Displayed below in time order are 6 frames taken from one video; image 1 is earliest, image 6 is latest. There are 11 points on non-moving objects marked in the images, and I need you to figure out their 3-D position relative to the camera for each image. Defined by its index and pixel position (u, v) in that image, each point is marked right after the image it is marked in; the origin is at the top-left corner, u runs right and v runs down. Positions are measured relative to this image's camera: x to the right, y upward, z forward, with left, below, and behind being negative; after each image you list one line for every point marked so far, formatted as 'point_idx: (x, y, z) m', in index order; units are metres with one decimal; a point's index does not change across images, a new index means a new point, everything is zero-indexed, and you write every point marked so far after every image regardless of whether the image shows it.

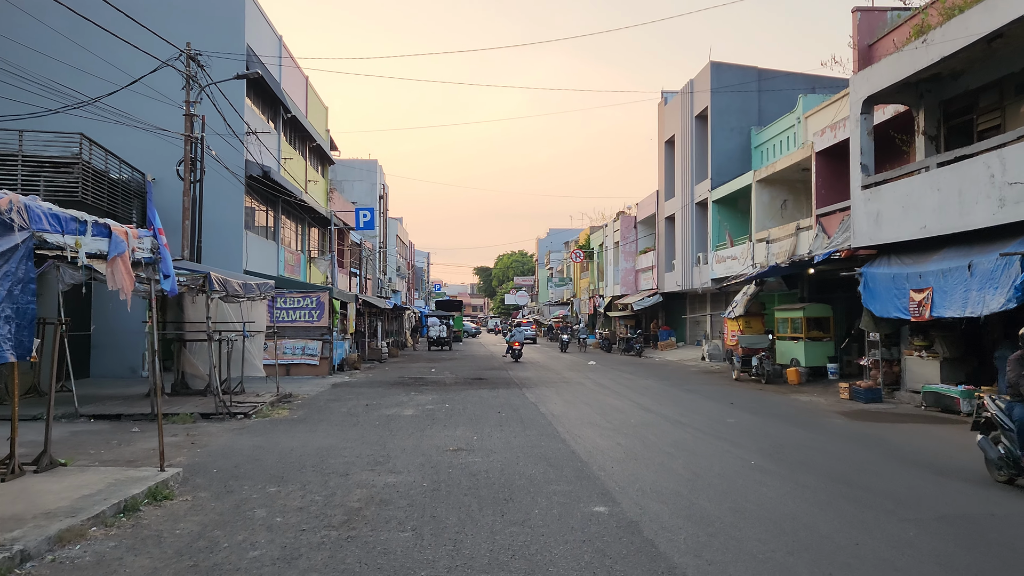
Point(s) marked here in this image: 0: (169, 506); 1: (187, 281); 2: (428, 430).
0: (-2.6, -1.6, +6.3) m
1: (-4.6, +0.1, +12.0) m
2: (-1.1, -1.8, +10.6) m
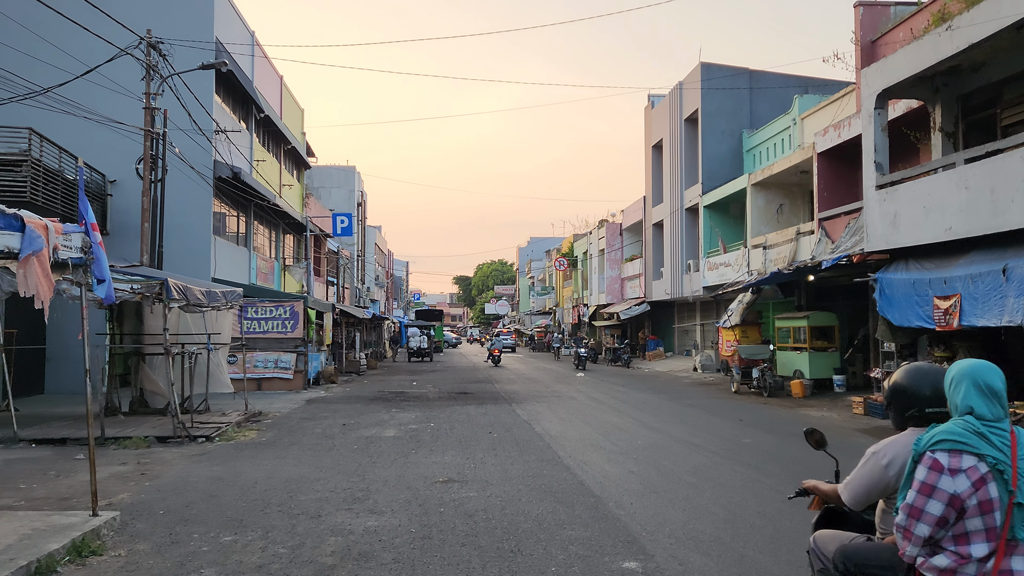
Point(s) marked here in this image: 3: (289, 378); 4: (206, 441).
0: (-2.5, -1.7, +5.1) m
1: (-4.7, 0.0, +10.7) m
2: (-1.1, -1.9, +9.4) m
3: (-5.0, -2.0, +19.0) m
4: (-3.9, -1.9, +10.7) m
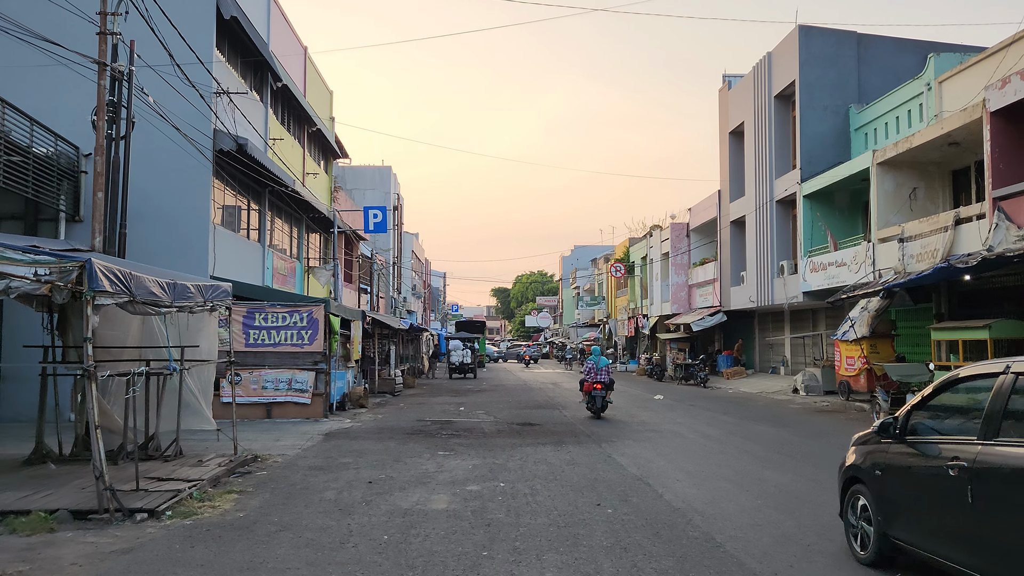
0: (-1.7, -1.5, +1.0) m
1: (-3.7, +0.1, +6.7) m
2: (-0.2, -1.7, +5.3) m
3: (-3.7, -2.1, +15.0) m
4: (-2.9, -1.8, +6.7) m
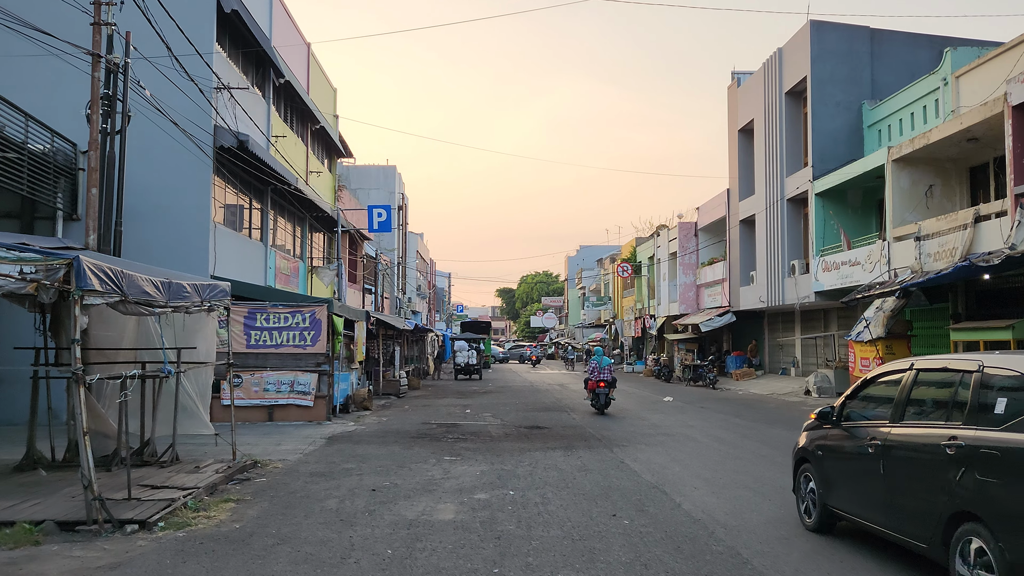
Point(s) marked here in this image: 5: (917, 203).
0: (-1.7, -1.5, +0.6) m
1: (-3.6, +0.1, +6.4) m
2: (-0.1, -1.7, +4.9) m
3: (-3.5, -2.0, +14.6) m
4: (-2.8, -1.8, +6.3) m
5: (+8.7, +1.8, +18.2) m
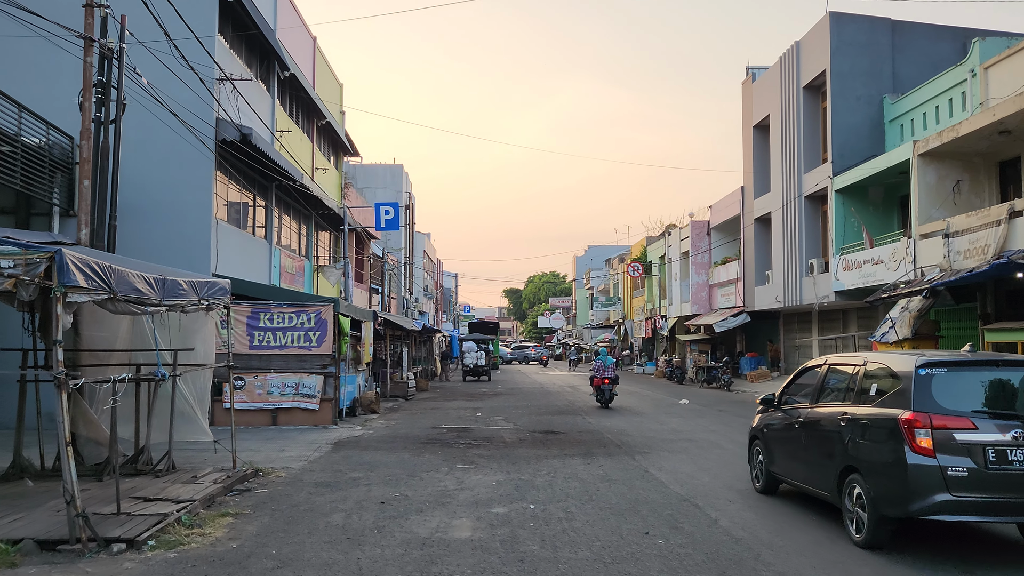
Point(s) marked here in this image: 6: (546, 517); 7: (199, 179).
0: (-1.6, -1.4, +0.1) m
1: (-3.4, +0.2, +5.8) m
2: (+0.1, -1.7, +4.3) m
3: (-3.3, -2.0, +14.1) m
4: (-2.7, -1.8, +5.8) m
5: (+9.0, +1.9, +17.5) m
6: (+0.3, -1.8, +6.8) m
7: (-5.0, +1.7, +13.4) m
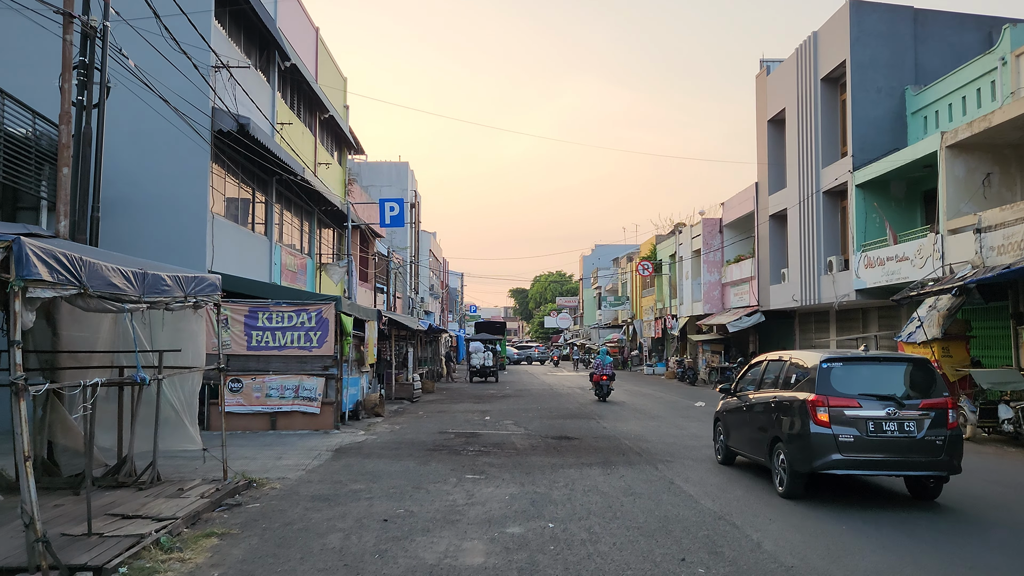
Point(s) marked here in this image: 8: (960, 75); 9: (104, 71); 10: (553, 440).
0: (-1.5, -1.4, -0.6) m
1: (-3.3, +0.2, +5.1) m
2: (+0.2, -1.7, +3.6) m
3: (-3.1, -2.0, +13.4) m
4: (-2.5, -1.8, +5.1) m
5: (+9.2, +1.9, +16.8) m
6: (+0.4, -1.8, +6.0) m
7: (-4.9, +1.8, +12.8) m
8: (+10.0, +4.7, +18.7) m
9: (-4.4, +2.4, +9.2) m
10: (+0.6, -2.2, +12.2) m
